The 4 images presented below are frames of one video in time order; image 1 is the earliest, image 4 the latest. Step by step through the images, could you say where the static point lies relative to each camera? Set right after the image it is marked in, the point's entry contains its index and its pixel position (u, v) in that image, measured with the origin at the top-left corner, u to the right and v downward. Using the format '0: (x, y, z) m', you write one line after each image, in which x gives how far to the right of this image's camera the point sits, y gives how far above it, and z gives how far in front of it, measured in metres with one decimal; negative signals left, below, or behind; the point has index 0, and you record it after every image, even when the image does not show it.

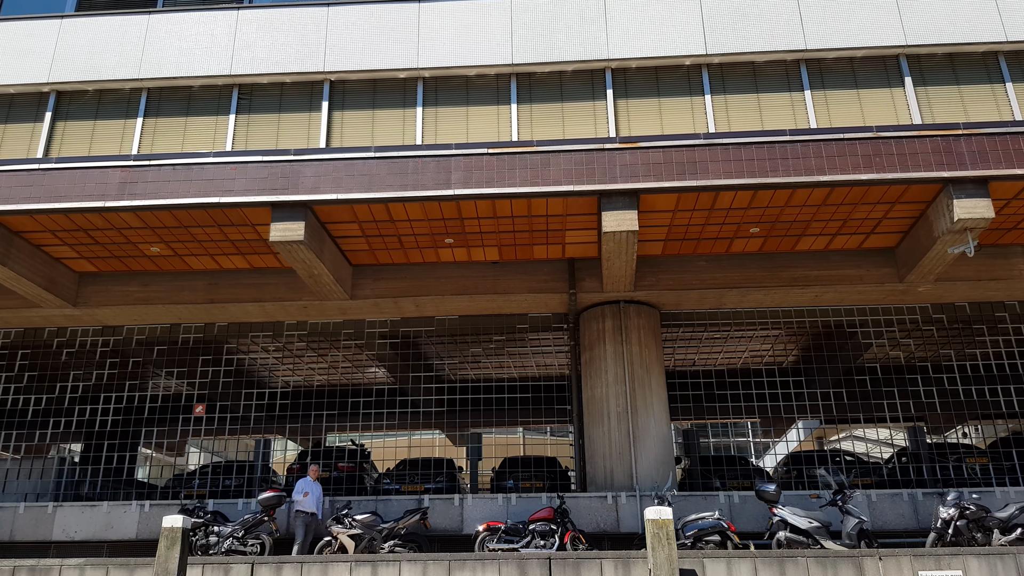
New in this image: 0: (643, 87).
0: (+1.7, +2.6, +12.6) m
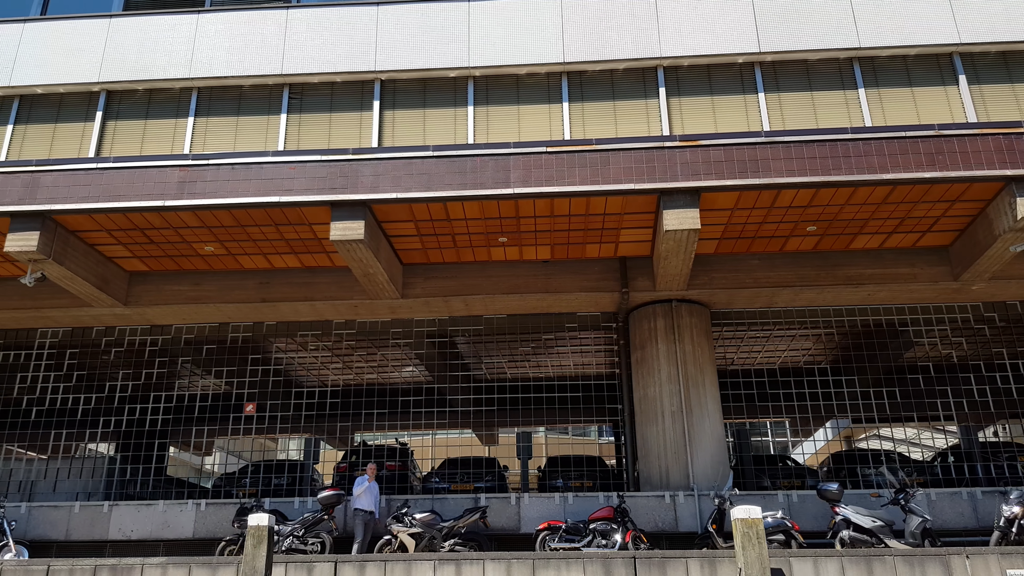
0: (+2.3, +2.6, +12.6) m
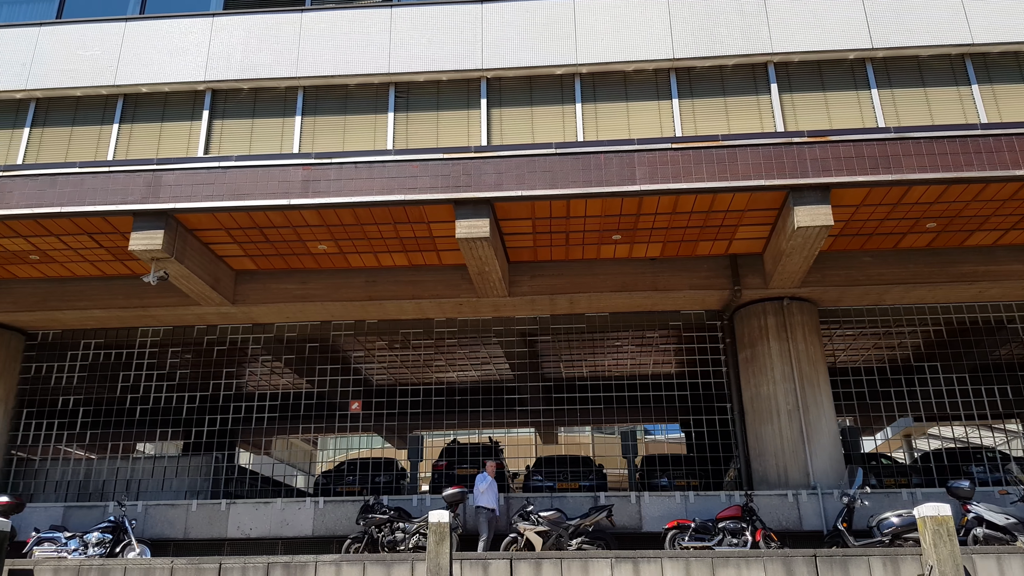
0: (+3.7, +2.6, +12.6) m
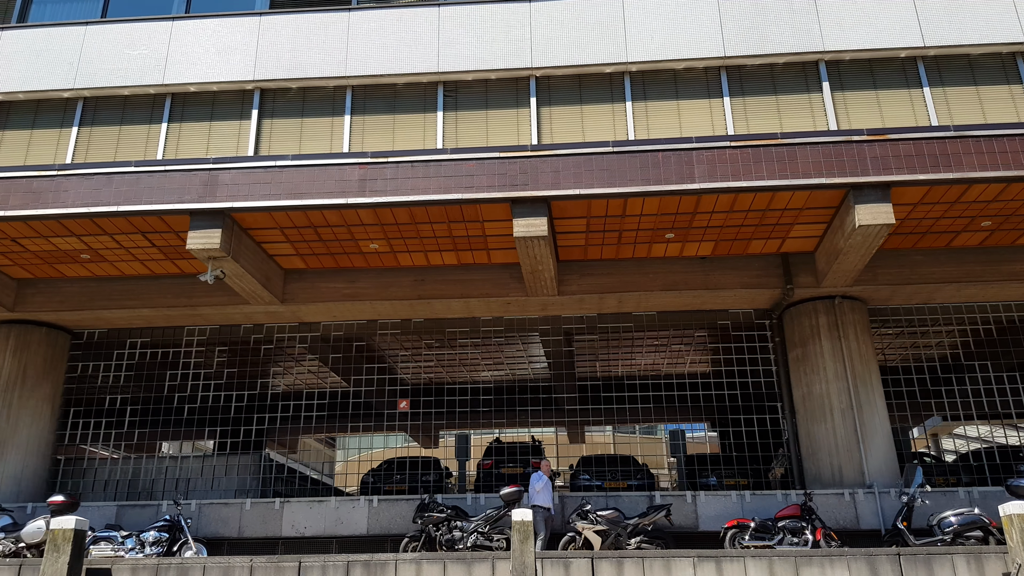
0: (+4.3, +2.6, +12.6) m
